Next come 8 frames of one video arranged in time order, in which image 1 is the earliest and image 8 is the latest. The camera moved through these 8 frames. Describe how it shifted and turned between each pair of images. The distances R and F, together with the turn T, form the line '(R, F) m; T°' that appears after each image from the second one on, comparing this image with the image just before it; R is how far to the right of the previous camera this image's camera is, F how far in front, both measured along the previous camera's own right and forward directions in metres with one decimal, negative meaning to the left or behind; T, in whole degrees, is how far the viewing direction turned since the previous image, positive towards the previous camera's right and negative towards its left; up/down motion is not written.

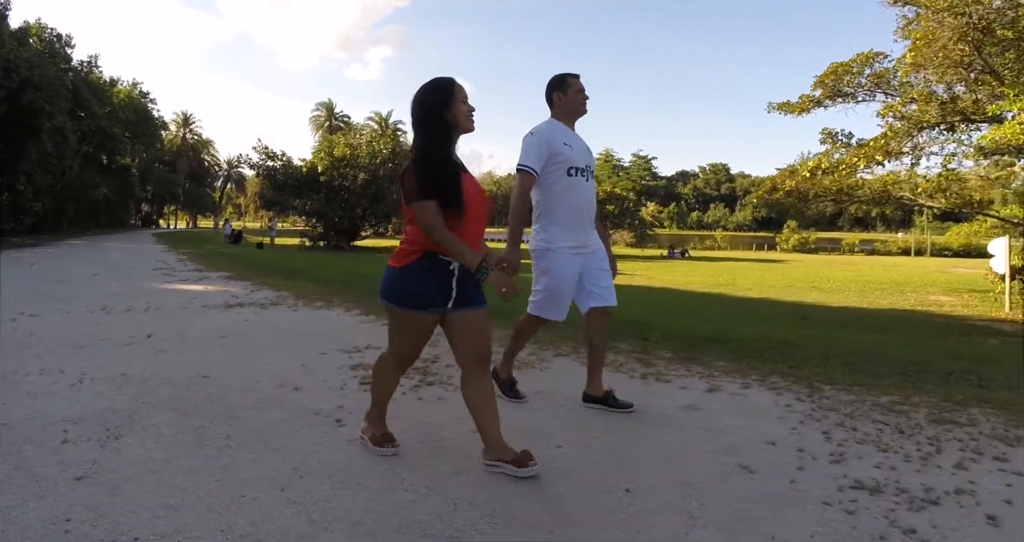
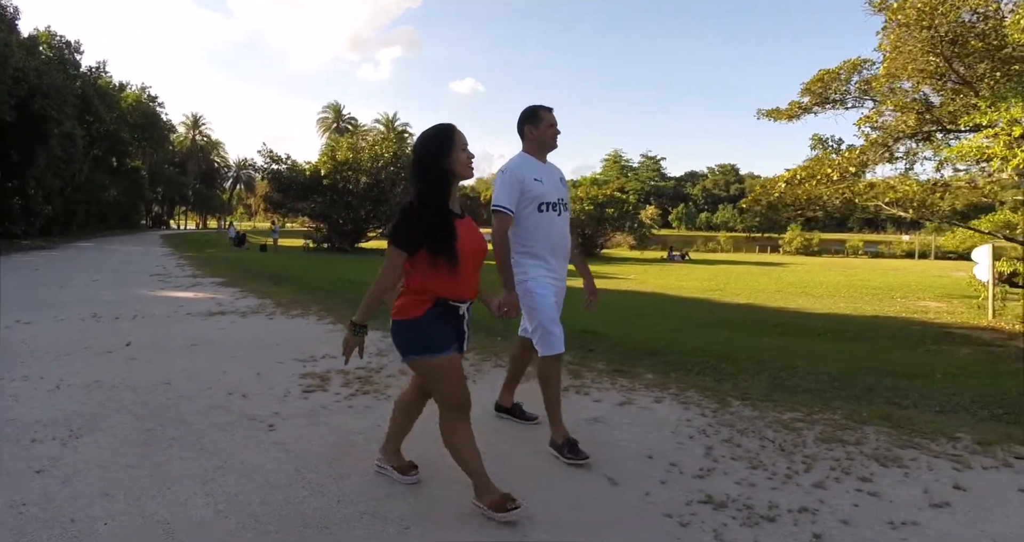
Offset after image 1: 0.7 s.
(+0.5, -0.4) m; -1°
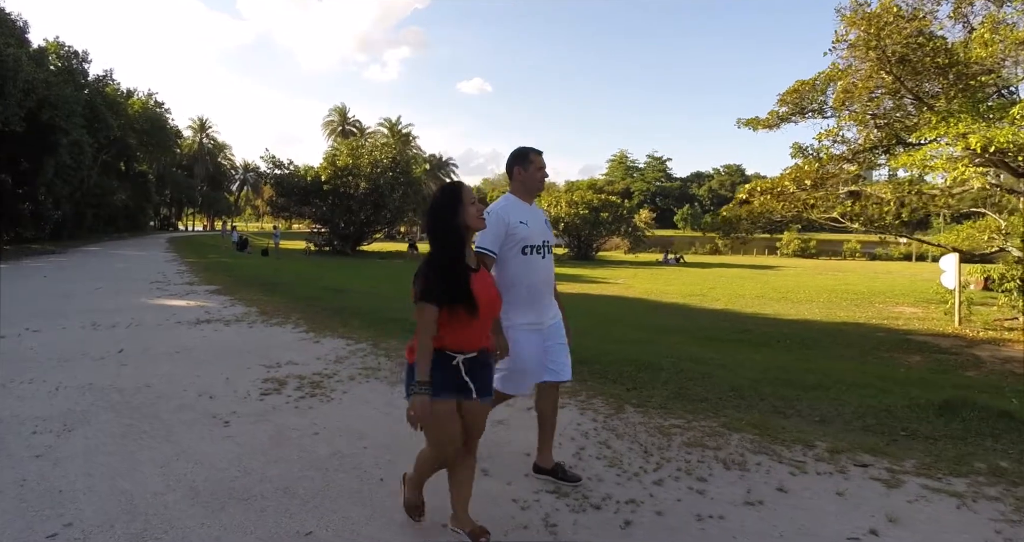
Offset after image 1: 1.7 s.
(+0.6, -0.6) m; -1°
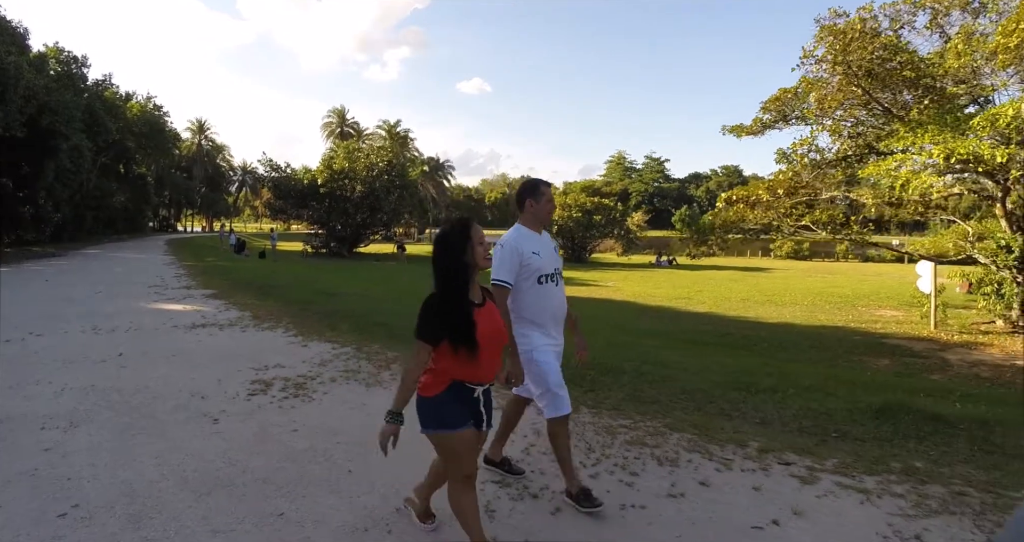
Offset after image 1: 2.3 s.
(+0.3, -0.4) m; 0°
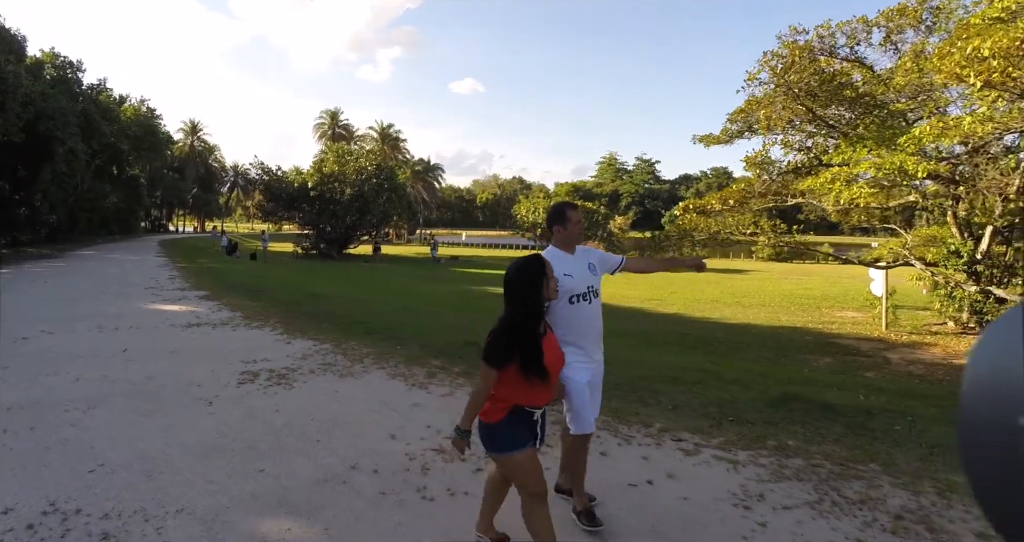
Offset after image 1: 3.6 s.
(+0.4, -0.9) m; +1°
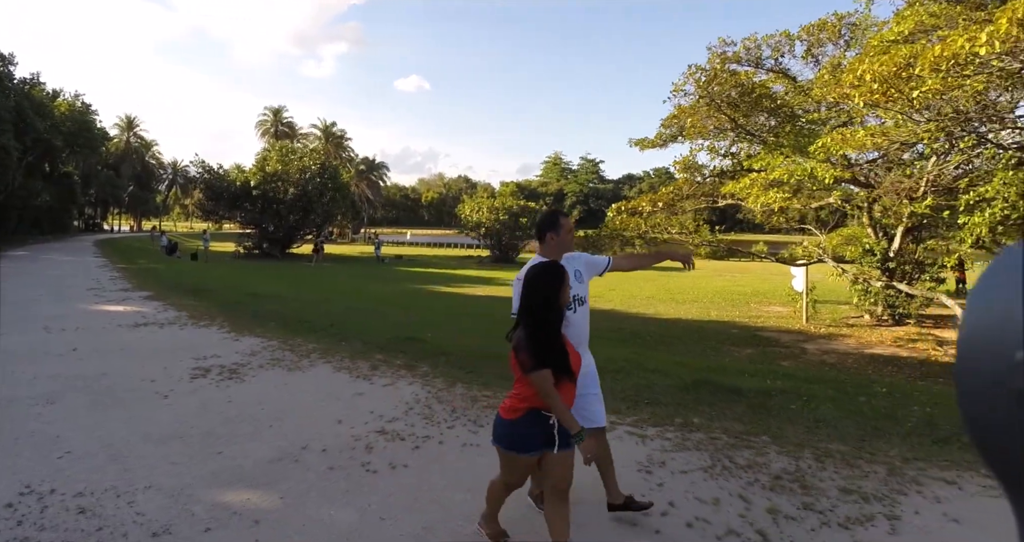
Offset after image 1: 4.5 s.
(+0.1, -0.5) m; +5°
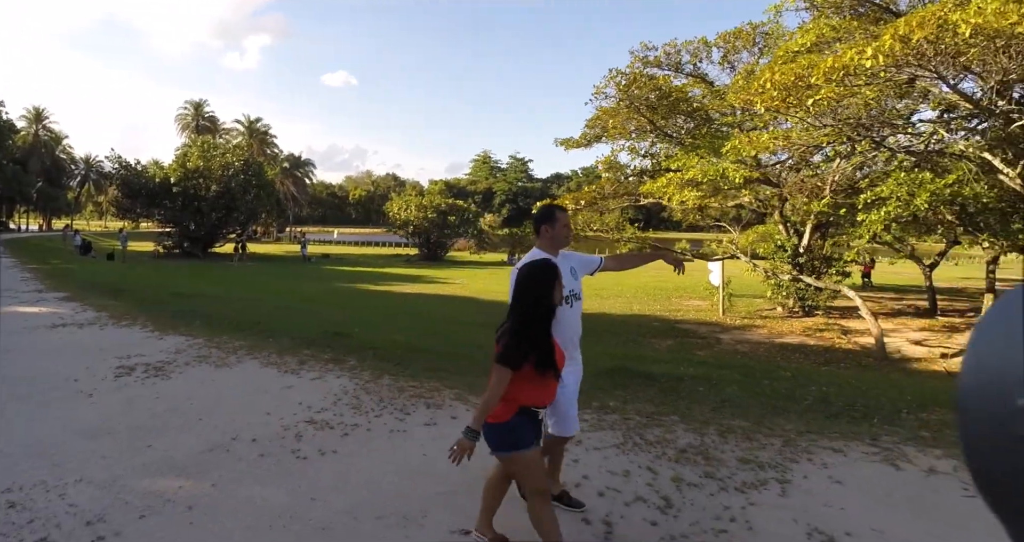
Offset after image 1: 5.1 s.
(+0.1, -0.3) m; +6°
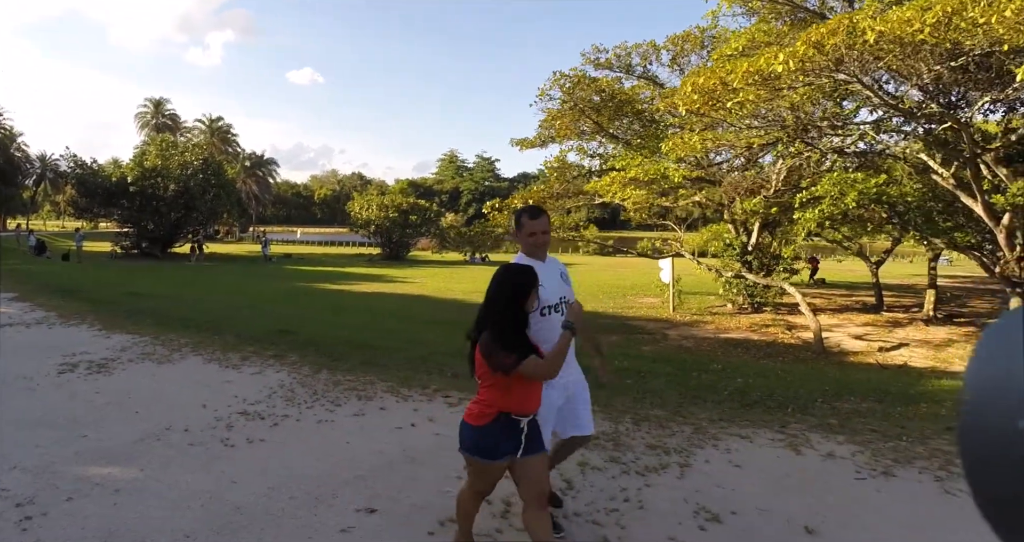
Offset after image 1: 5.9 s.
(+0.5, -0.5) m; +2°
